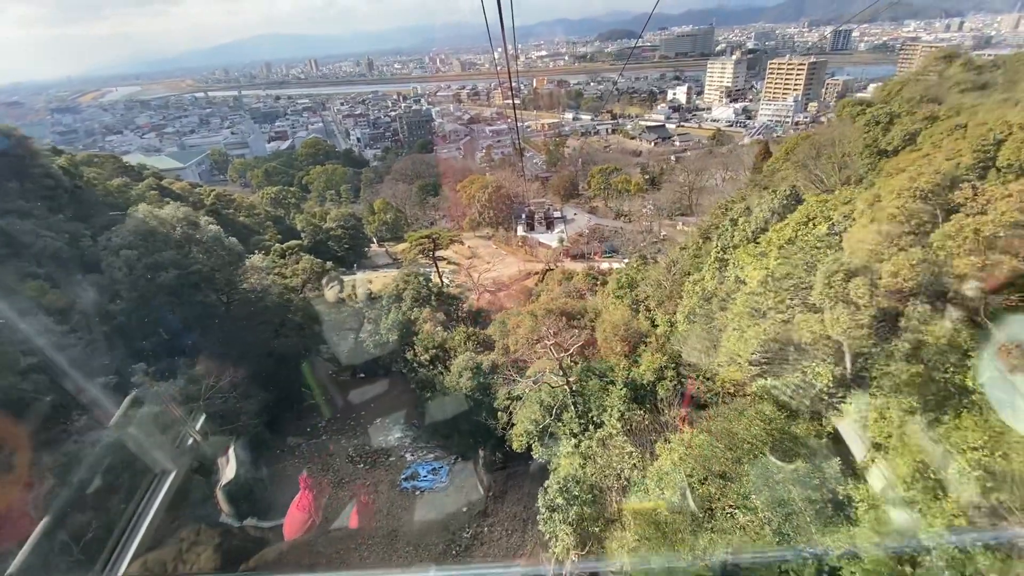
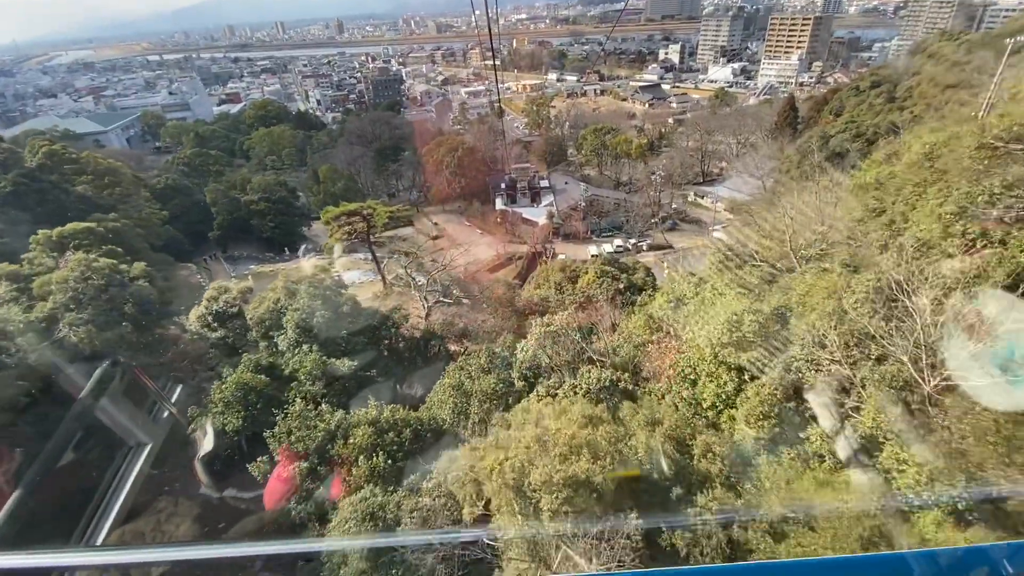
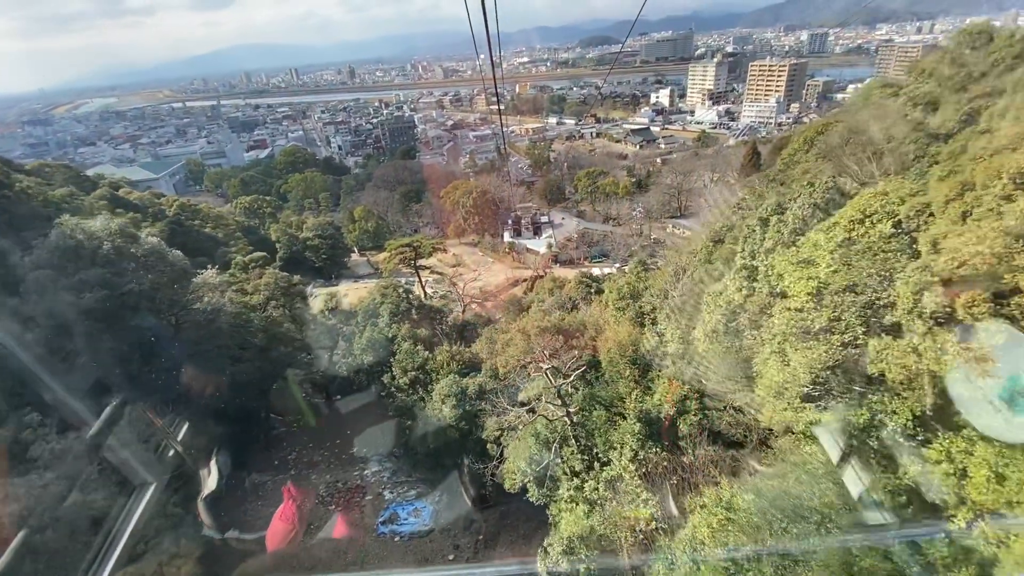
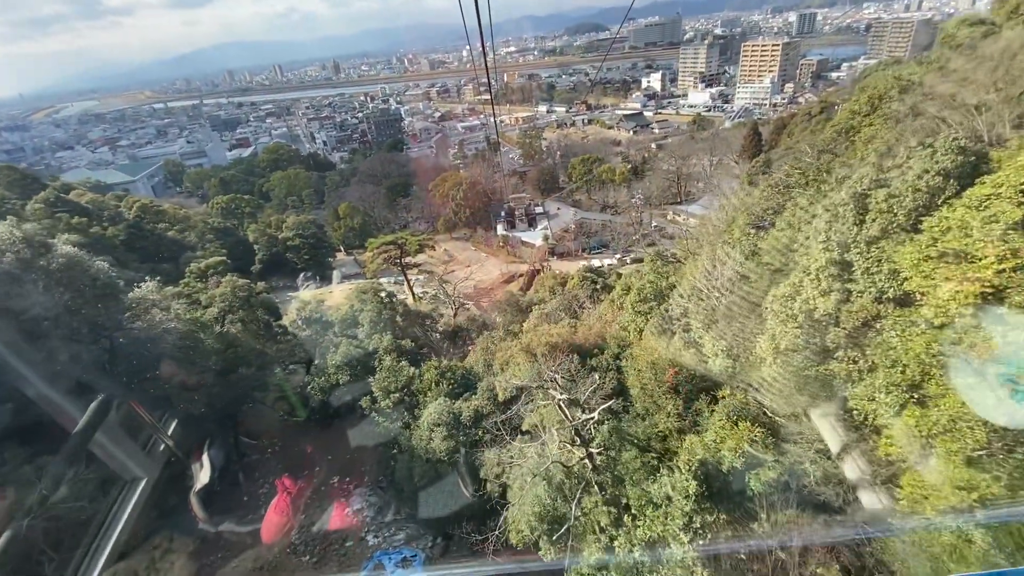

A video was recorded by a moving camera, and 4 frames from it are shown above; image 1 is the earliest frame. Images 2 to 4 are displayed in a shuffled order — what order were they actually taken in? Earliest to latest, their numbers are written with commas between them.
3, 4, 2
